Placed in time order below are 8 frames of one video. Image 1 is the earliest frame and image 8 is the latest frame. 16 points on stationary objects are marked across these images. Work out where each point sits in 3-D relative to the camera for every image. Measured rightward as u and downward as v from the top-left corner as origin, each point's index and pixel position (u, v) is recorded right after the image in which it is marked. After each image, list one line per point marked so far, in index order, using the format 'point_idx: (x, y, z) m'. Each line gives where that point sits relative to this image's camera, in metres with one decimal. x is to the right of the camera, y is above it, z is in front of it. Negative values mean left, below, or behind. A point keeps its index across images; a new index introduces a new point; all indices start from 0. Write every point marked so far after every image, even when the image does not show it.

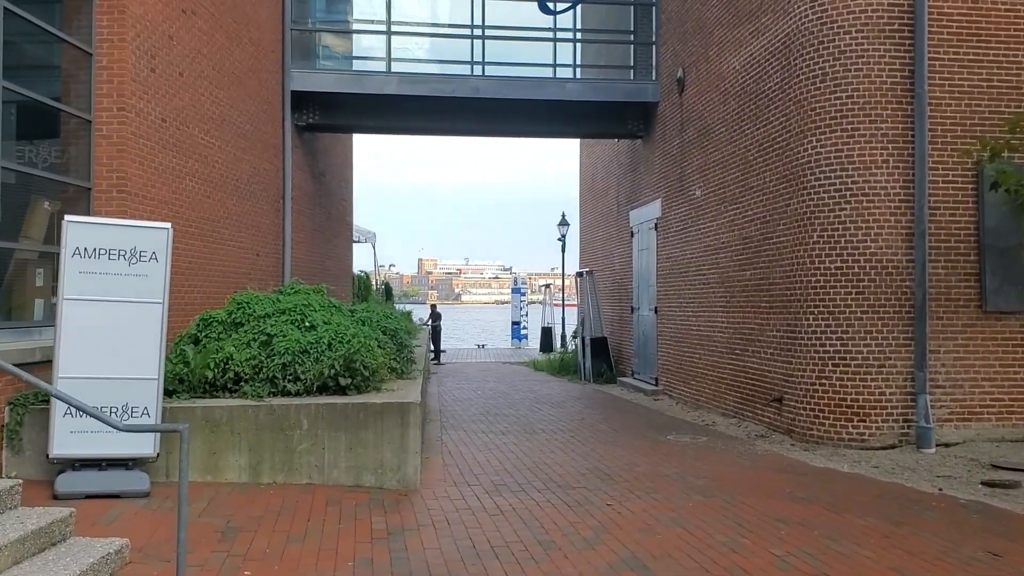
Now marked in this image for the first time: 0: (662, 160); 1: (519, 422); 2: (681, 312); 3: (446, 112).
0: (+2.2, +1.9, +14.1) m
1: (+0.1, -1.5, +10.8) m
2: (+2.3, -0.3, +13.0) m
3: (-1.0, +2.6, +14.5) m
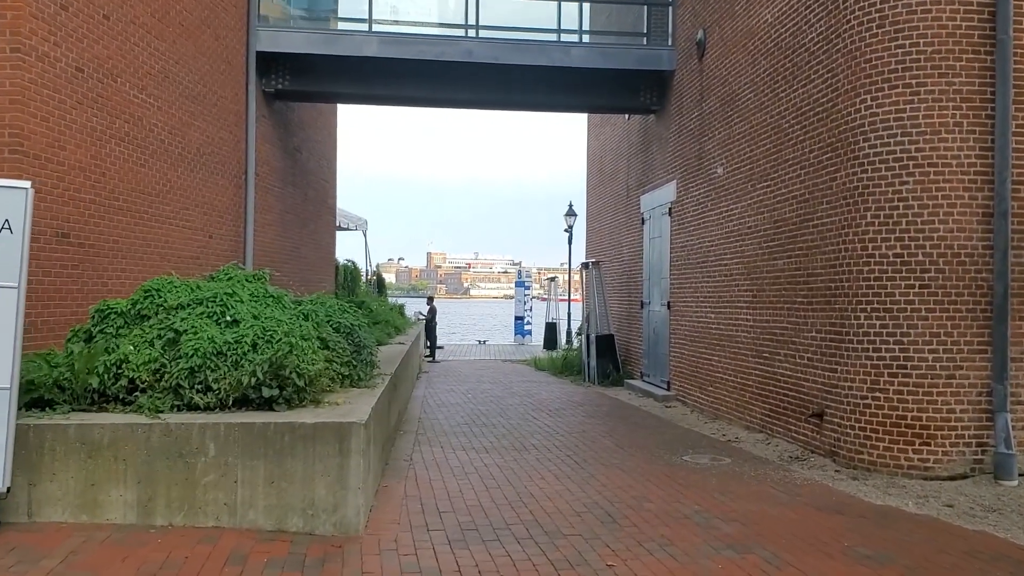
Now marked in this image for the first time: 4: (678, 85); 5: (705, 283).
0: (+2.1, +2.0, +12.5) m
1: (0.0, -1.4, +9.1) m
2: (+2.2, -0.2, +11.4) m
3: (-1.0, +2.8, +12.9) m
4: (+2.1, +2.6, +12.4) m
5: (+2.2, 0.0, +11.1) m
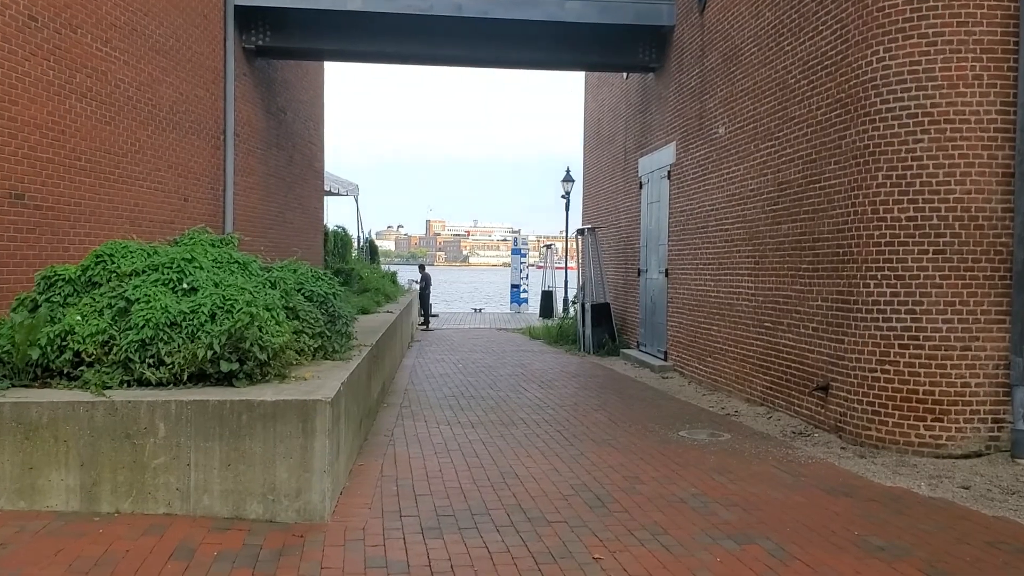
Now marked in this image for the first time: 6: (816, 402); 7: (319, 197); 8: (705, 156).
0: (+2.0, +2.4, +11.9) m
1: (-0.2, -1.1, +8.7) m
2: (+2.1, +0.1, +10.9) m
3: (-1.1, +3.2, +12.3) m
4: (+2.0, +3.0, +11.9) m
5: (+2.1, +0.4, +10.7) m
6: (+2.4, -0.9, +7.6) m
7: (-3.2, +1.5, +15.9) m
8: (+2.1, +1.5, +10.7) m
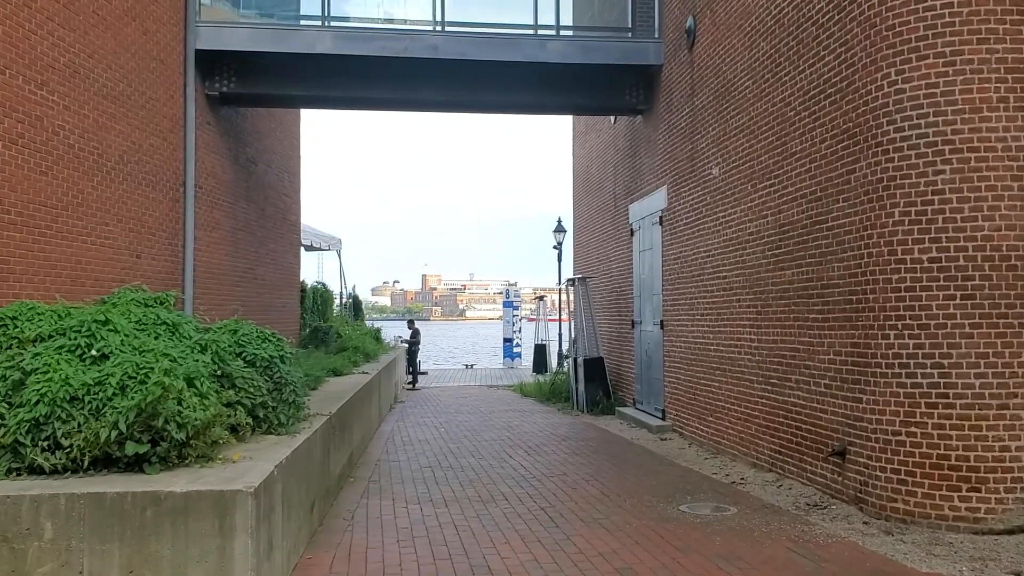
0: (+1.8, +1.8, +11.2) m
1: (-0.3, -1.6, +7.8) m
2: (+1.9, -0.4, +10.1) m
3: (-1.4, +2.5, +11.6) m
4: (+1.8, +2.4, +11.2) m
5: (+1.9, -0.1, +9.9) m
6: (+2.2, -1.3, +6.8) m
7: (-3.4, +0.6, +15.2) m
8: (+1.9, +0.9, +10.0) m
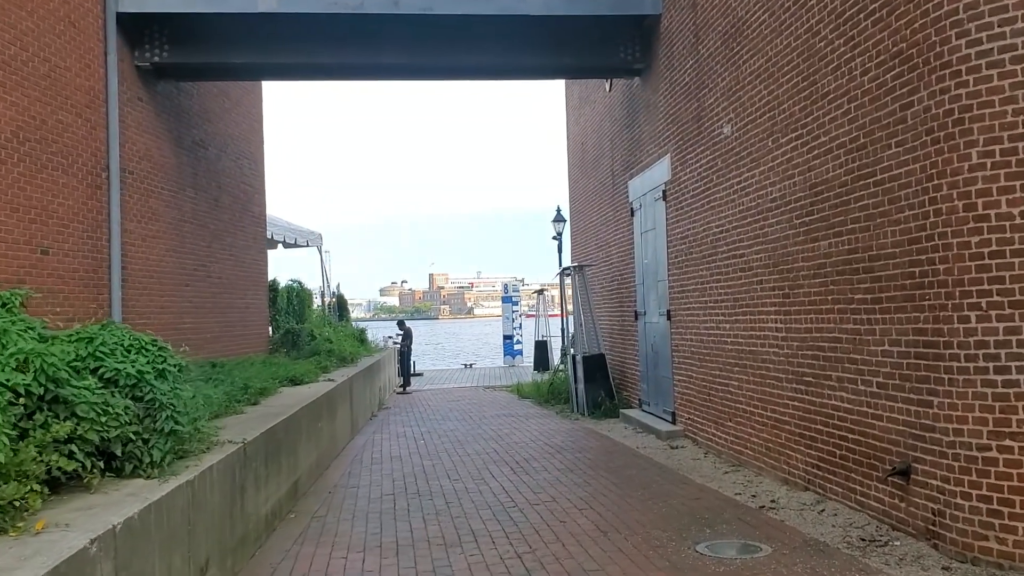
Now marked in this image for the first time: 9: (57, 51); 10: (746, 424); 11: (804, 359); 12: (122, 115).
0: (+1.6, +1.9, +9.7) m
1: (-0.5, -1.5, +6.3) m
2: (+1.7, -0.3, +8.6) m
3: (-1.6, +2.6, +10.1) m
4: (+1.6, +2.6, +9.7) m
5: (+1.7, 0.0, +8.4) m
6: (+2.1, -1.1, +5.3) m
7: (-3.6, +0.6, +13.7) m
8: (+1.7, +1.1, +8.5) m
9: (-3.9, +2.0, +8.2) m
10: (+1.8, -1.1, +7.6) m
11: (+1.9, -0.5, +6.4) m
12: (-3.7, +1.7, +9.3) m
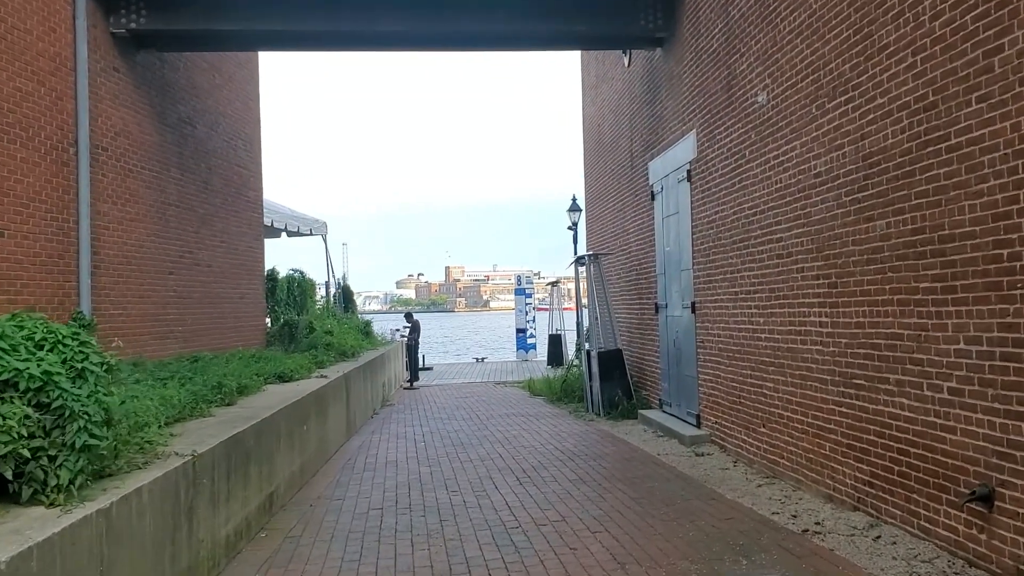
0: (+1.7, +2.0, +8.8) m
1: (-0.4, -1.4, +5.5) m
2: (+1.8, -0.2, +7.7) m
3: (-1.5, +2.7, +9.3) m
4: (+1.6, +2.7, +8.8) m
5: (+1.8, +0.1, +7.5) m
6: (+2.1, -1.0, +4.4) m
7: (-3.4, +0.7, +12.9) m
8: (+1.8, +1.2, +7.6) m
9: (-3.8, +2.1, +7.4) m
10: (+1.9, -1.0, +6.8) m
11: (+2.0, -0.4, +5.6) m
12: (-3.7, +1.8, +8.5) m
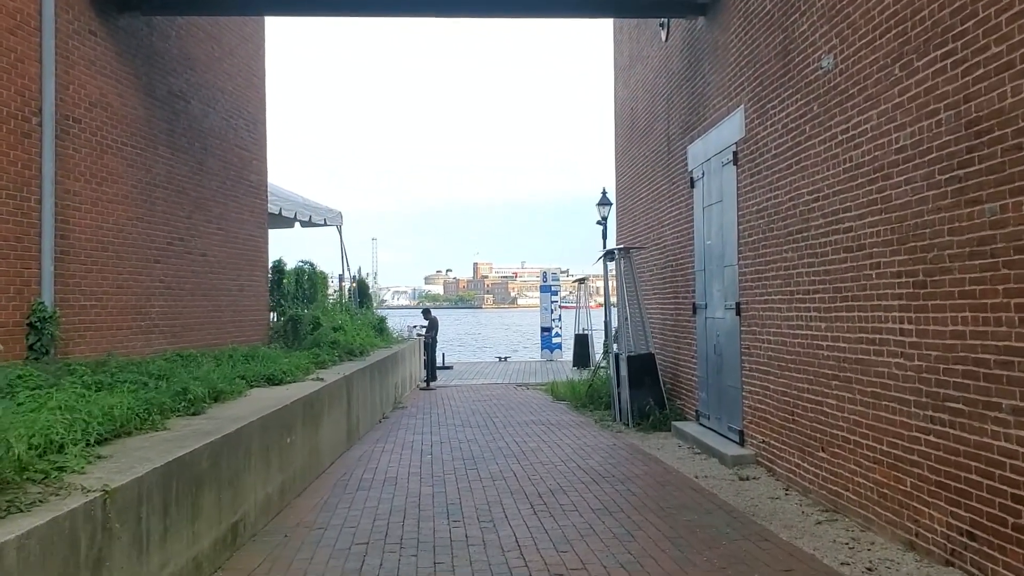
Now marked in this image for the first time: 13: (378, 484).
0: (+1.8, +2.0, +7.7) m
1: (-0.4, -1.4, +4.5) m
2: (+1.9, -0.2, +6.6) m
3: (-1.3, +2.7, +8.3) m
4: (+1.8, +2.7, +7.7) m
5: (+1.9, +0.1, +6.4) m
6: (+2.1, -1.0, +3.3) m
7: (-3.1, +0.8, +12.0) m
8: (+1.9, +1.2, +6.5) m
9: (-3.7, +2.2, +6.4) m
10: (+2.0, -1.0, +5.7) m
11: (+2.0, -0.4, +4.5) m
12: (-3.5, +1.9, +7.5) m
13: (-1.0, -1.5, +7.2) m
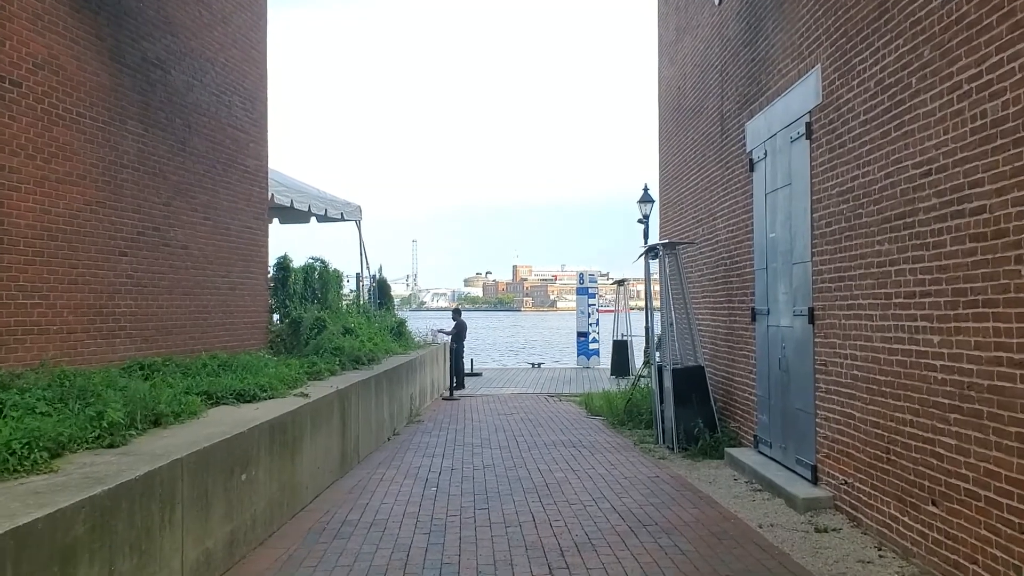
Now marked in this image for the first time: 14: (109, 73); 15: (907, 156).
0: (+2.0, +2.0, +6.2) m
1: (-0.4, -1.4, +3.1) m
2: (+2.0, -0.2, +5.1) m
3: (-1.1, +2.7, +6.9) m
4: (+2.0, +2.7, +6.2) m
5: (+2.0, +0.1, +4.9) m
6: (+2.0, -1.0, +1.8) m
7: (-2.8, +0.8, +10.7) m
8: (+2.0, +1.2, +5.0) m
9: (-3.6, +2.2, +5.2) m
10: (+2.0, -1.0, +4.2) m
11: (+2.0, -0.4, +3.0) m
12: (-3.3, +1.9, +6.3) m
13: (-0.9, -1.4, +5.8) m
14: (-3.2, +1.7, +7.6) m
15: (+2.0, +0.7, +4.9) m
